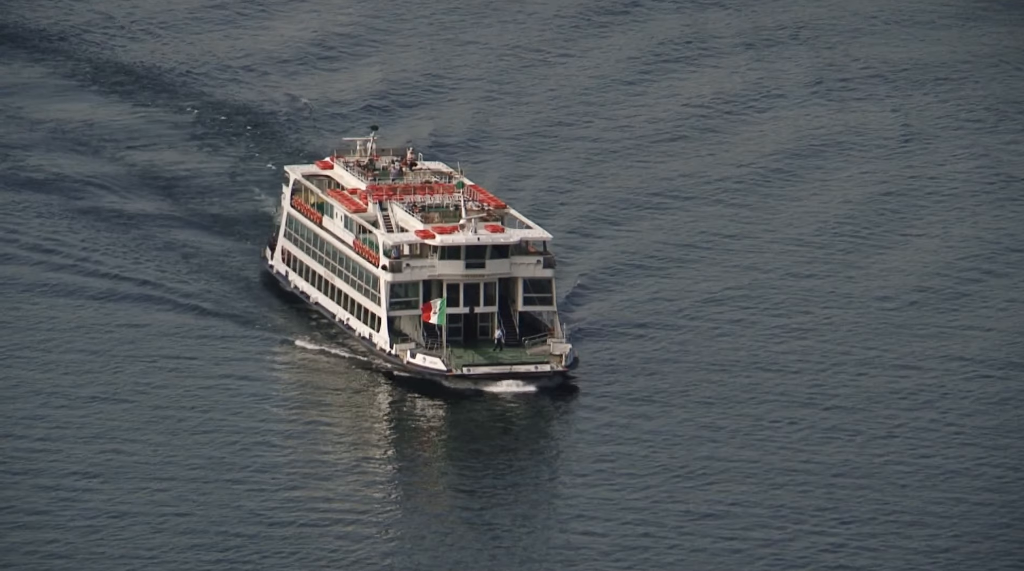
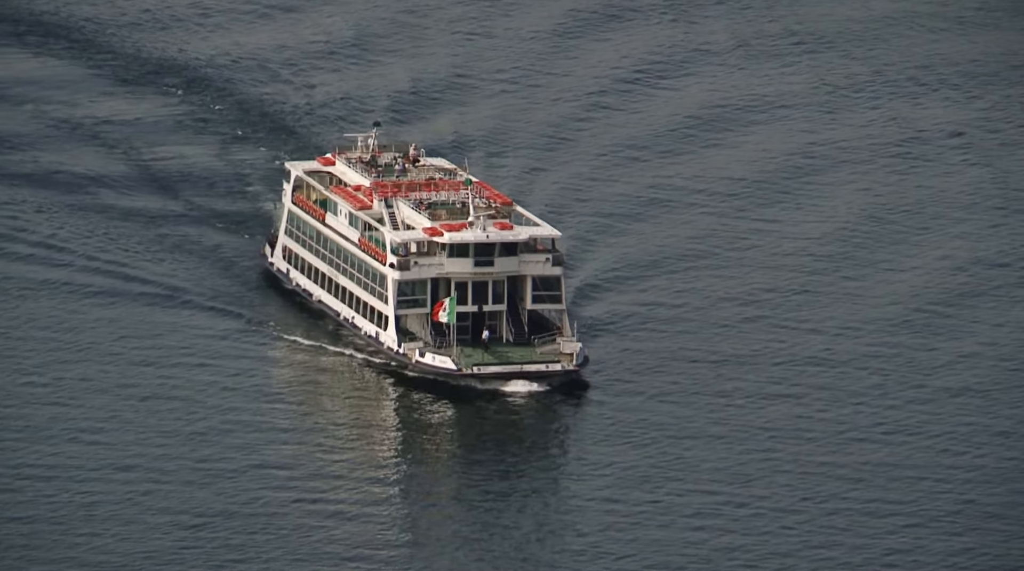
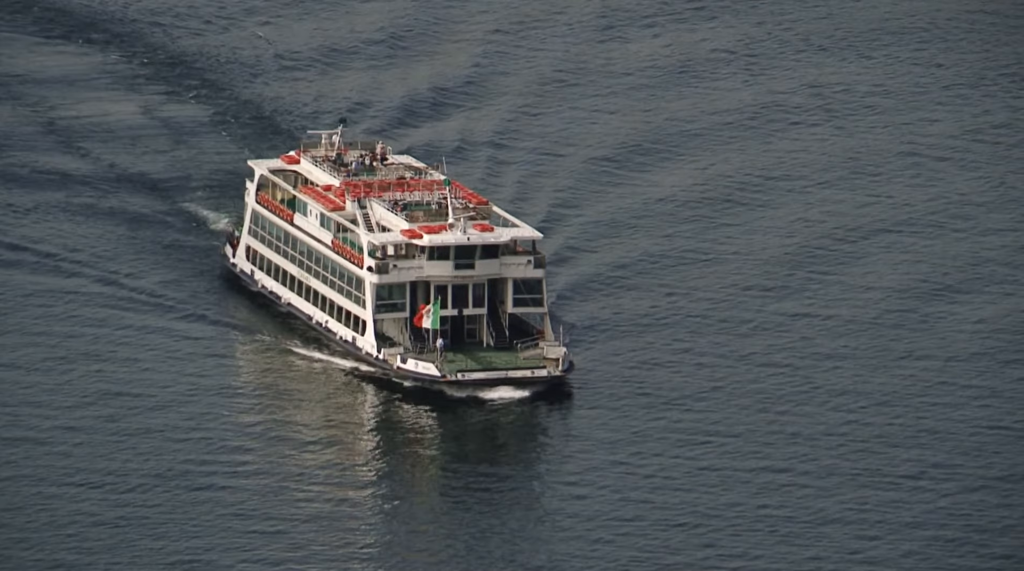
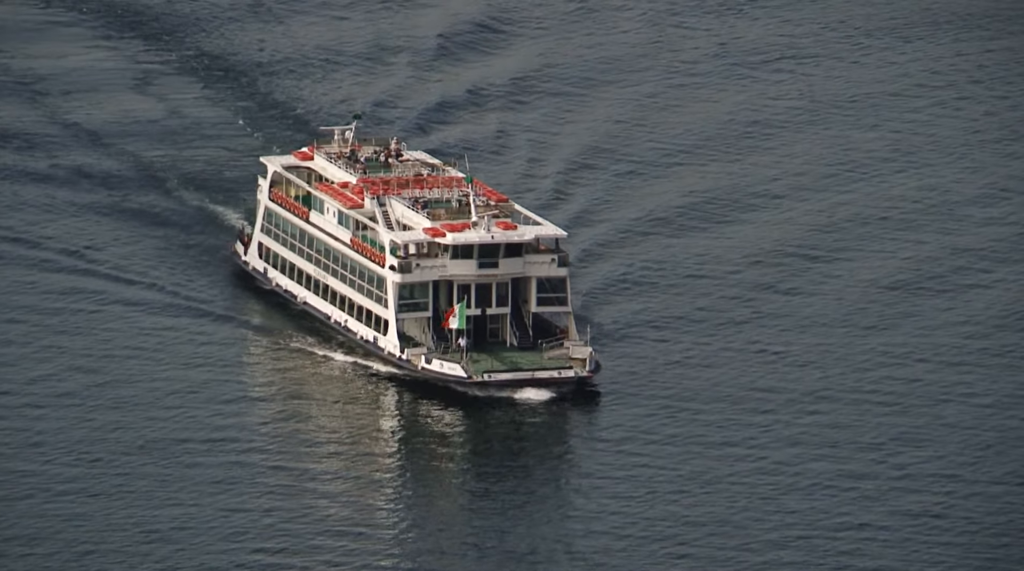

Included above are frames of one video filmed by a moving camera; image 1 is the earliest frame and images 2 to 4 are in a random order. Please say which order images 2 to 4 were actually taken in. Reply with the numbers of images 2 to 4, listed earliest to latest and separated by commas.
2, 3, 4
